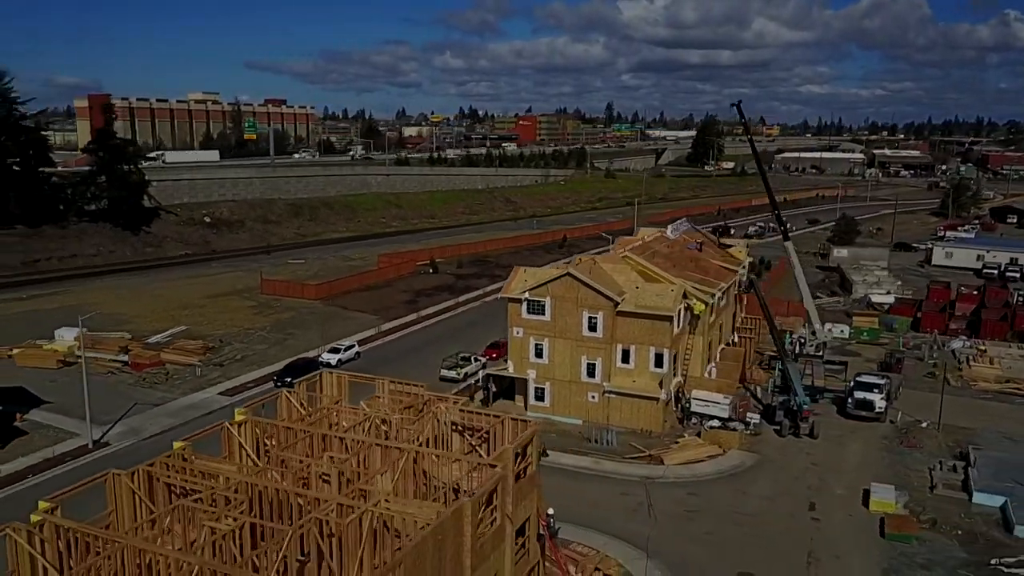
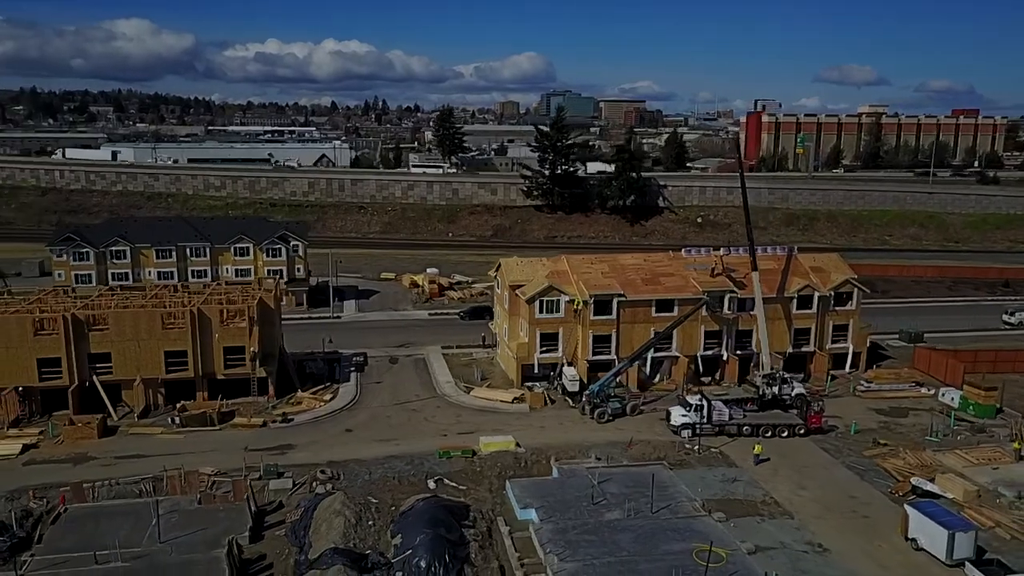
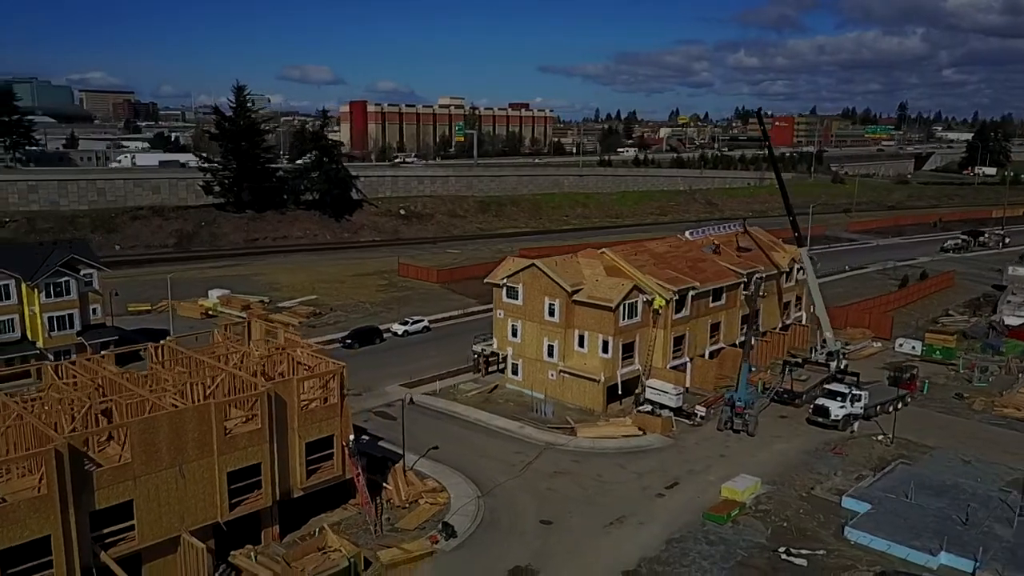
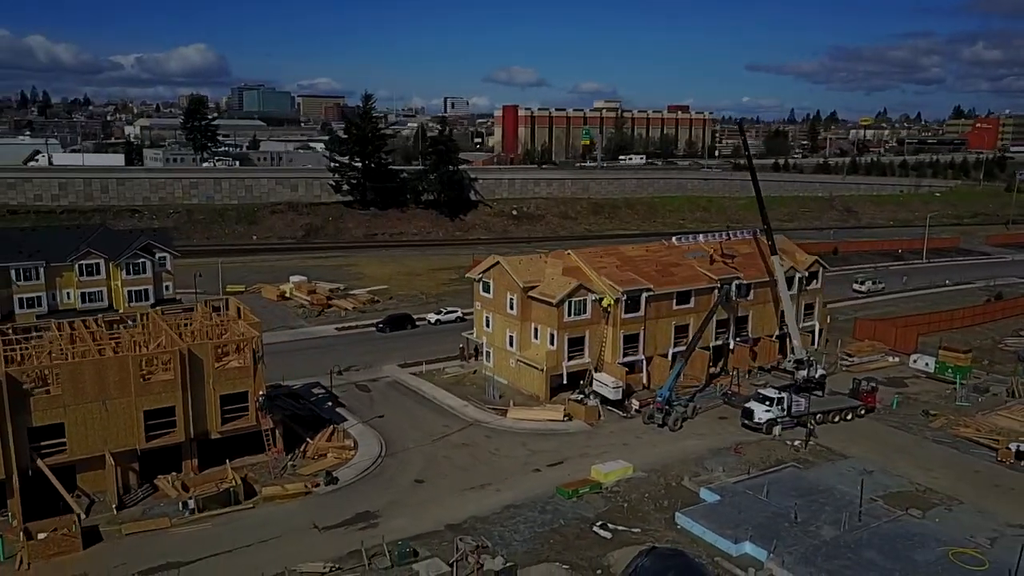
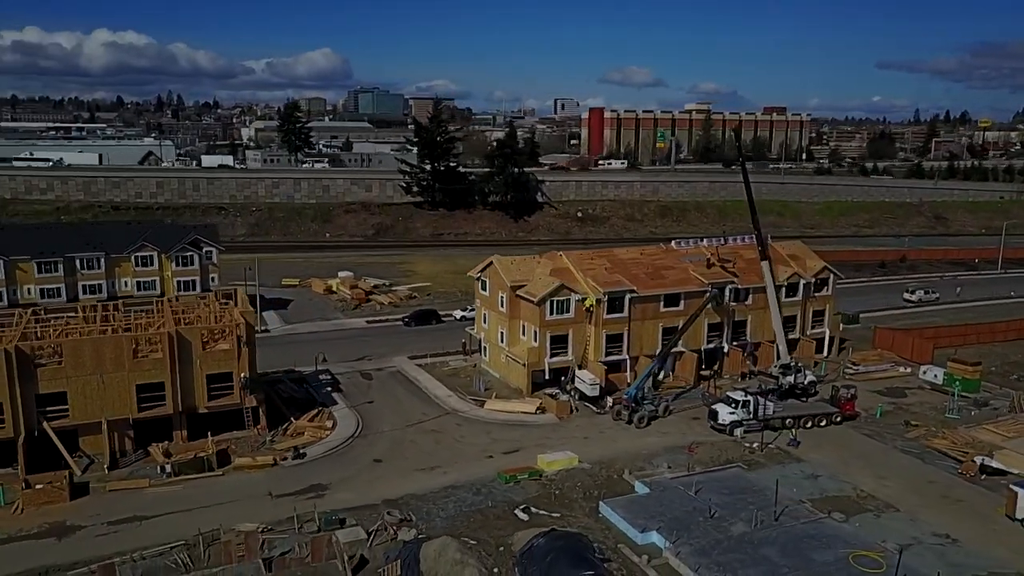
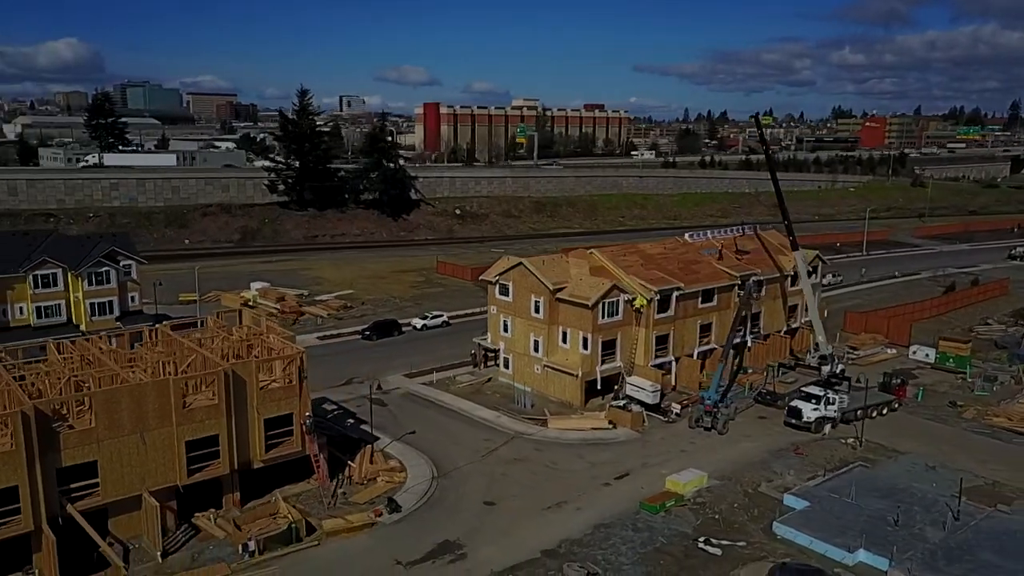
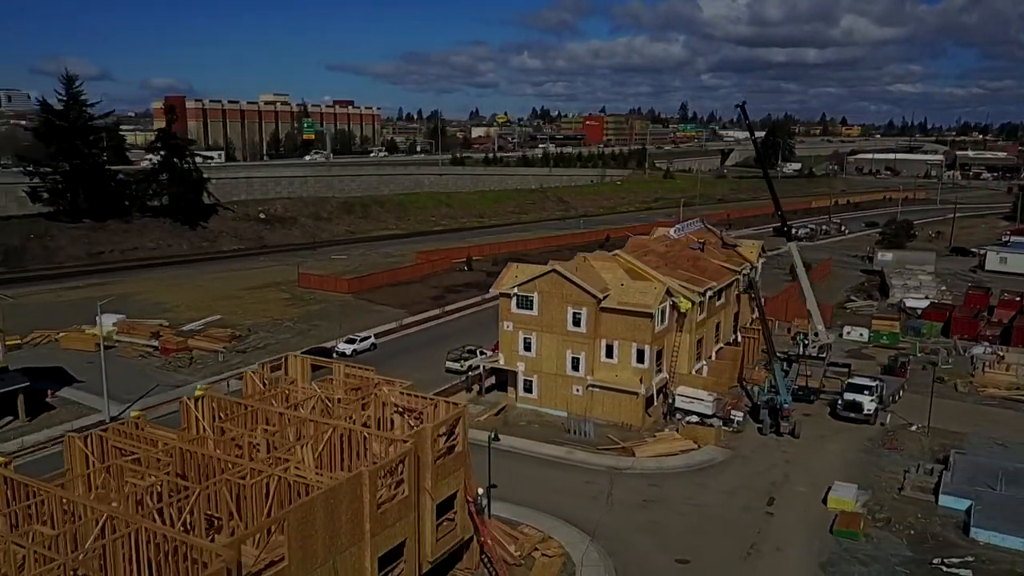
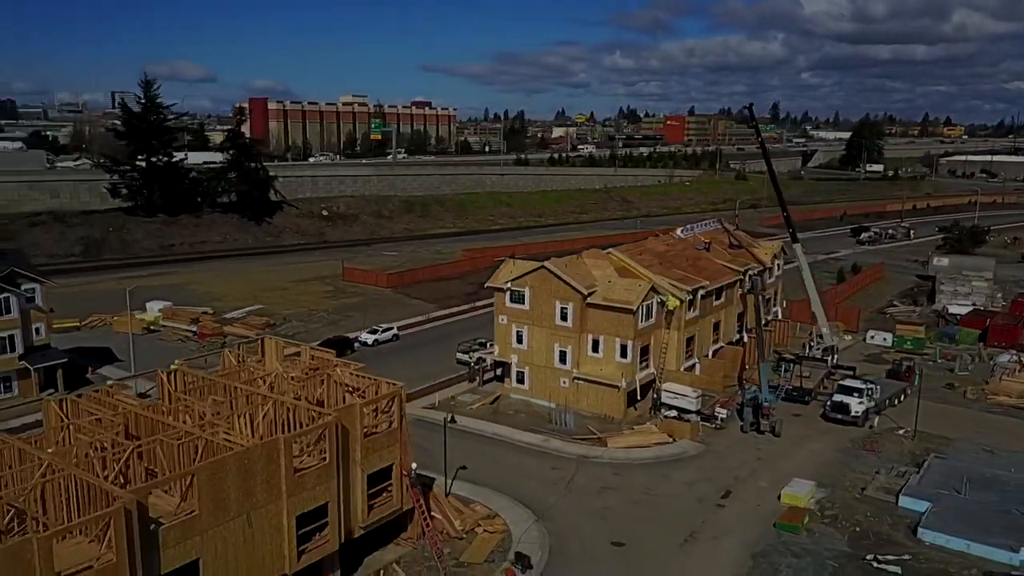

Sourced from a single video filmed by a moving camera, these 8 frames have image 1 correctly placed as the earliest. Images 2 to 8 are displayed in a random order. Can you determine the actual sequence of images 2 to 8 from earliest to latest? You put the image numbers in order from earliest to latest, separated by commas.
7, 8, 3, 6, 4, 5, 2
